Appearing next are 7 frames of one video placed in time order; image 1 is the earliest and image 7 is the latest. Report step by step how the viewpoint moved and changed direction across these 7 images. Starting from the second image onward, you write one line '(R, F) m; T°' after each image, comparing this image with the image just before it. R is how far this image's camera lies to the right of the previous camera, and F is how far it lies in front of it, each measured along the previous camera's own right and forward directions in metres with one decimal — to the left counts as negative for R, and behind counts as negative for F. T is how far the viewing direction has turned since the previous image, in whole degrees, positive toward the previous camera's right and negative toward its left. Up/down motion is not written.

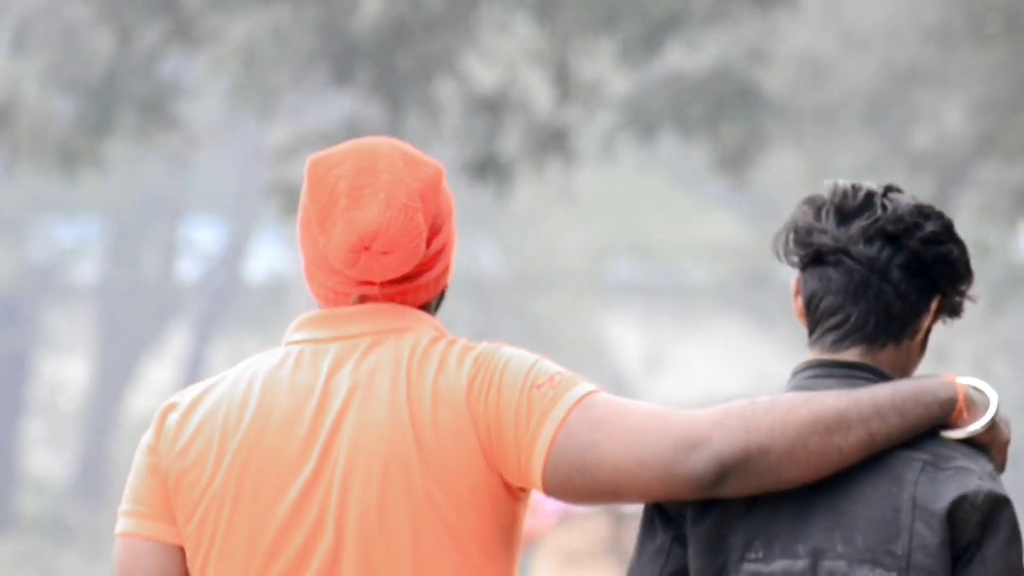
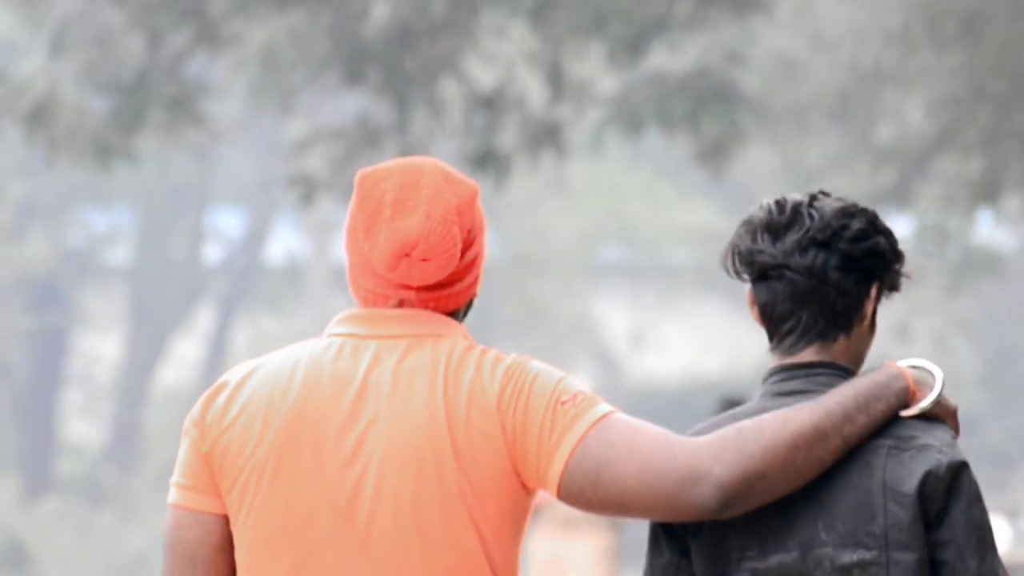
(0.0, -0.4) m; 0°
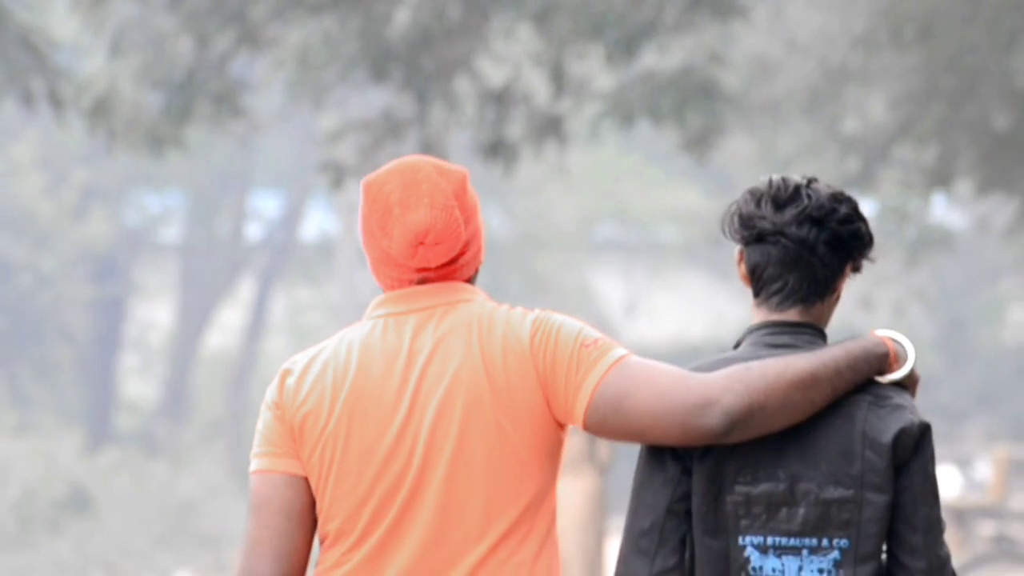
(0.0, -0.7) m; -1°
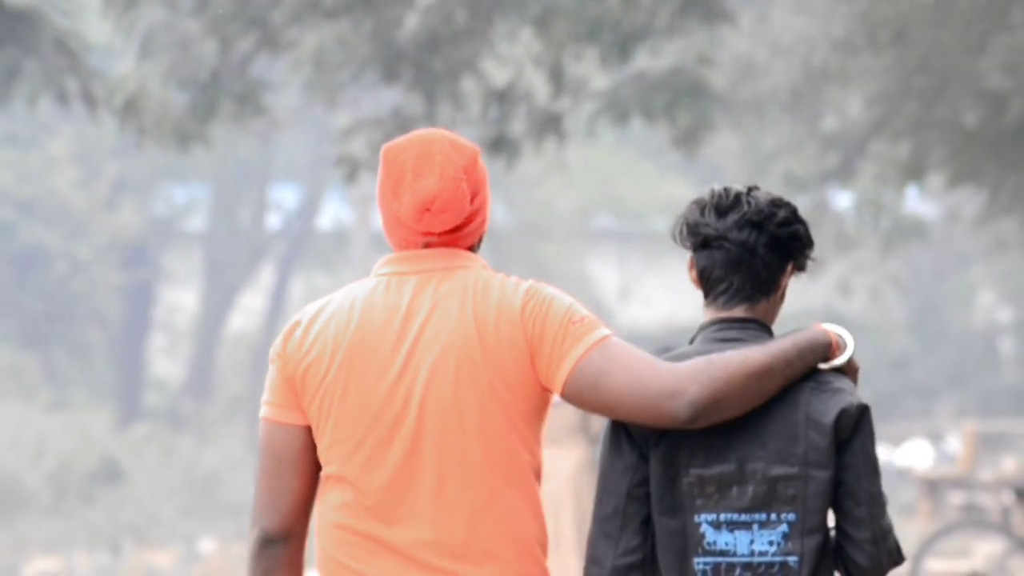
(0.0, -0.4) m; 0°
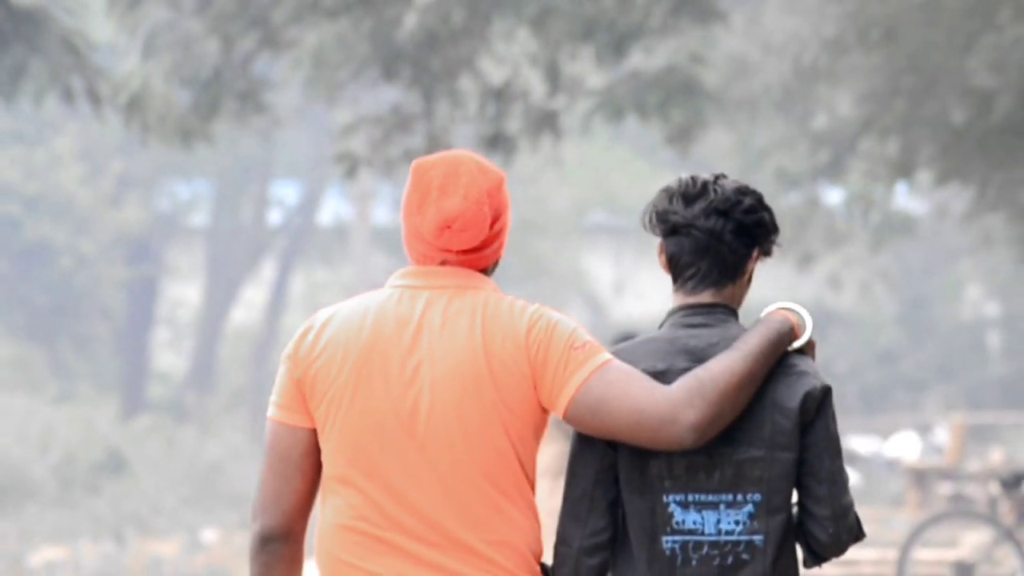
(0.0, -0.1) m; 0°
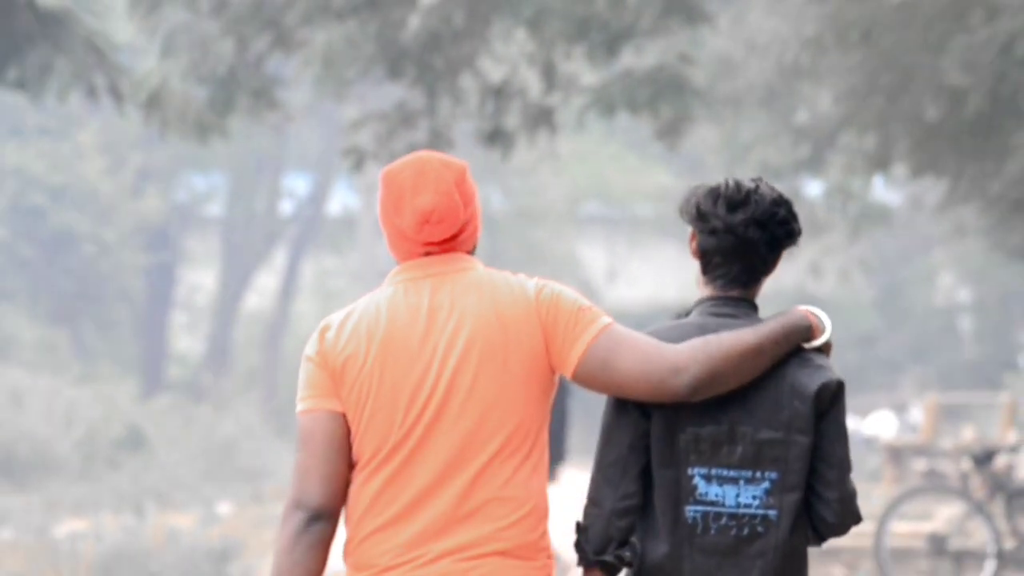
(0.0, -0.4) m; 0°
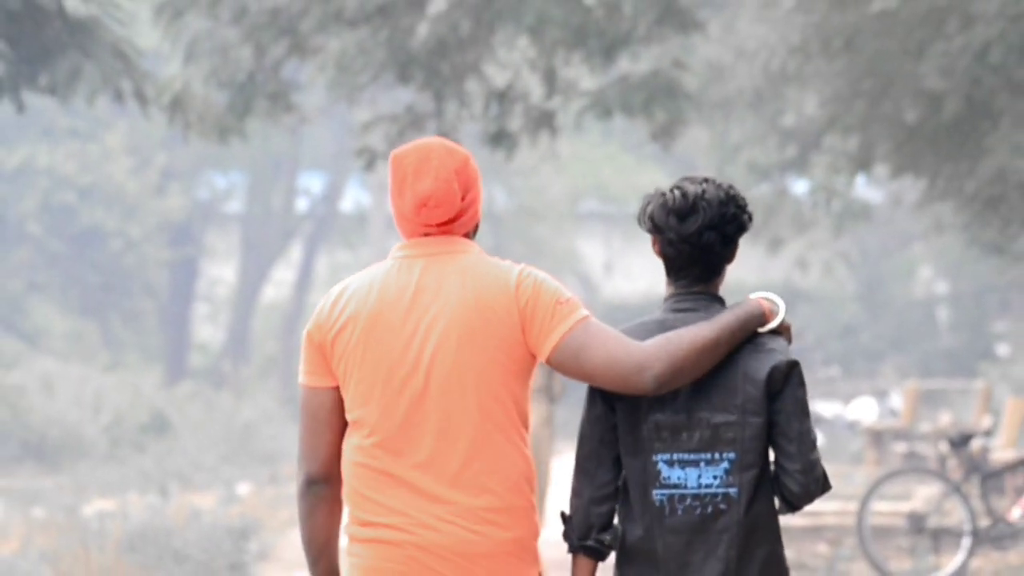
(0.0, -0.4) m; 0°
